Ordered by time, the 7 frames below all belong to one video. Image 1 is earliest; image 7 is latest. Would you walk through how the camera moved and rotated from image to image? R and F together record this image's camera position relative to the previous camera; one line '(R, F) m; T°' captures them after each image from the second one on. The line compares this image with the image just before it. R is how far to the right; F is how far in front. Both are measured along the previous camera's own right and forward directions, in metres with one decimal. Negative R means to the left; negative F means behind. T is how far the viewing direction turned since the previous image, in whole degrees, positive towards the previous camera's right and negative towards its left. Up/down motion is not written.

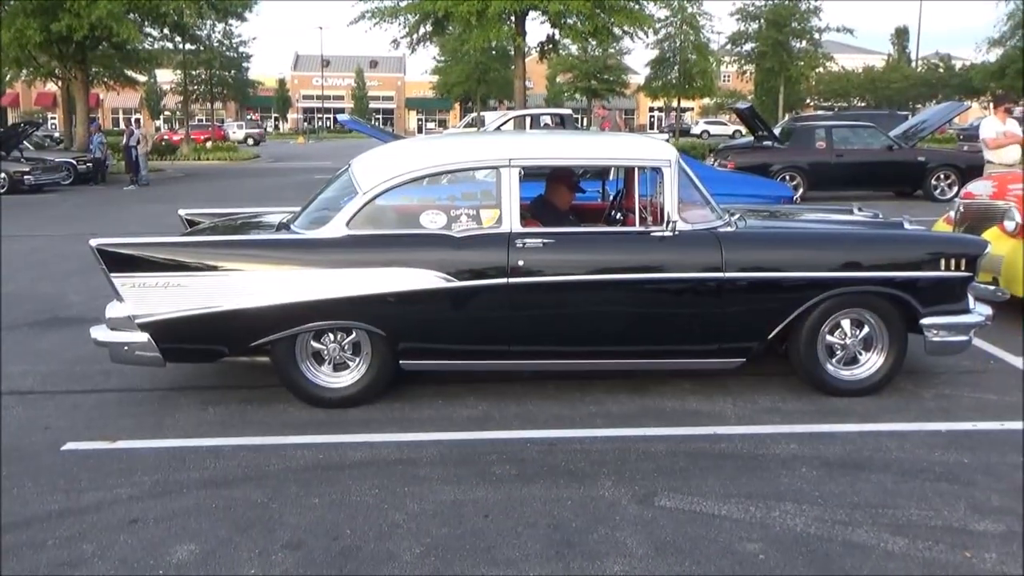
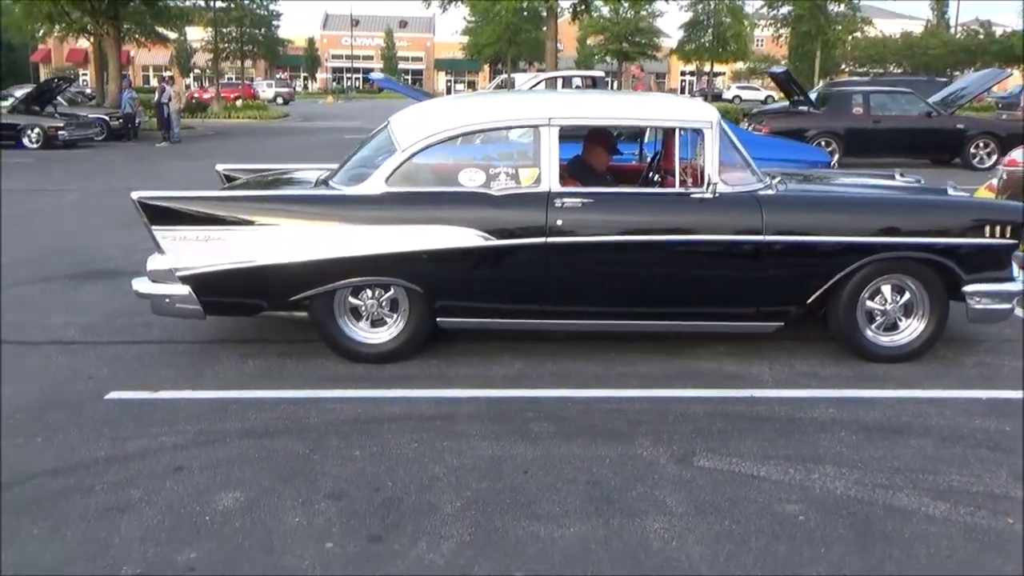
(-0.1, 0.0) m; -1°
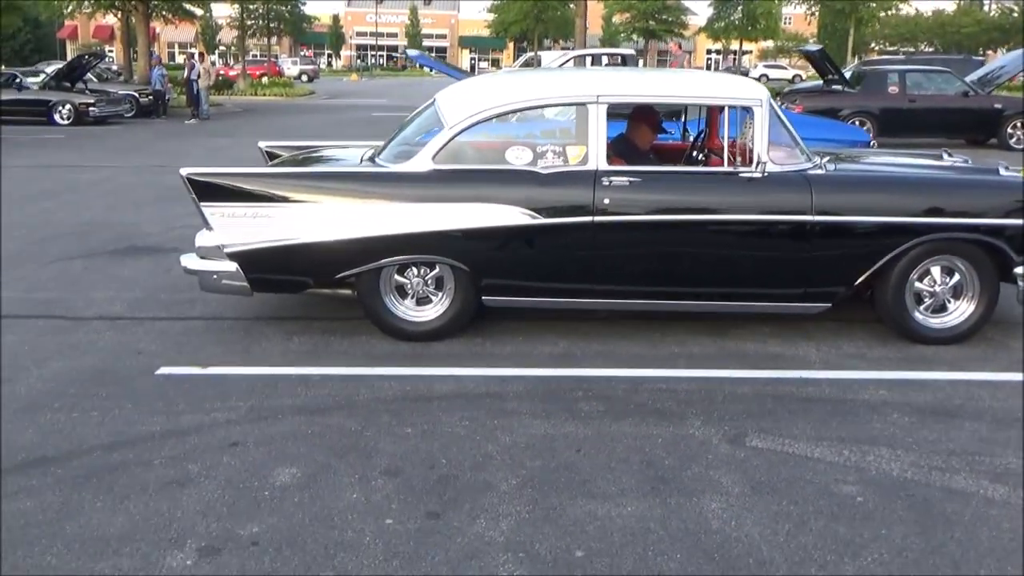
(-0.1, 0.0) m; -1°
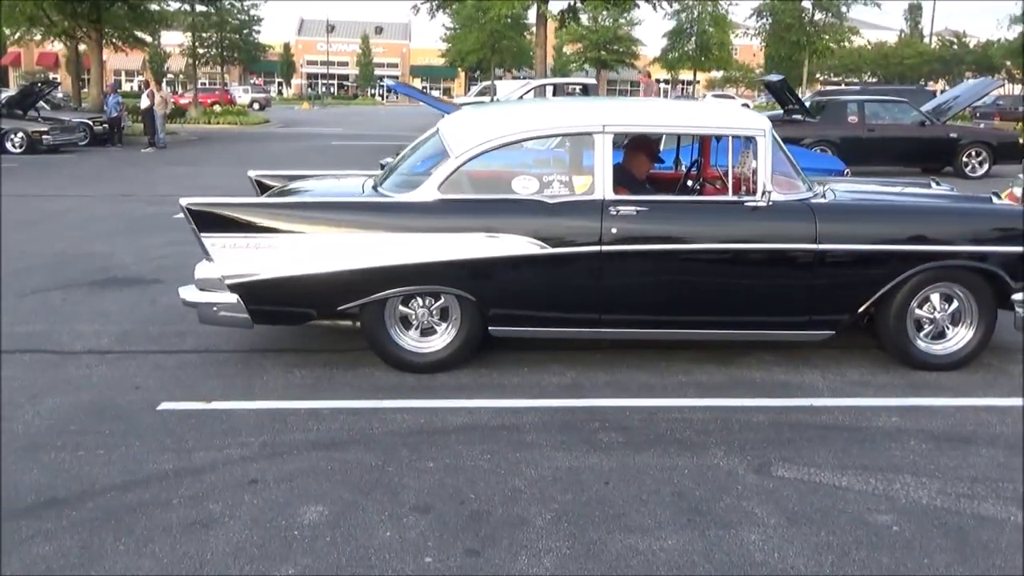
(-0.3, +0.1) m; +3°
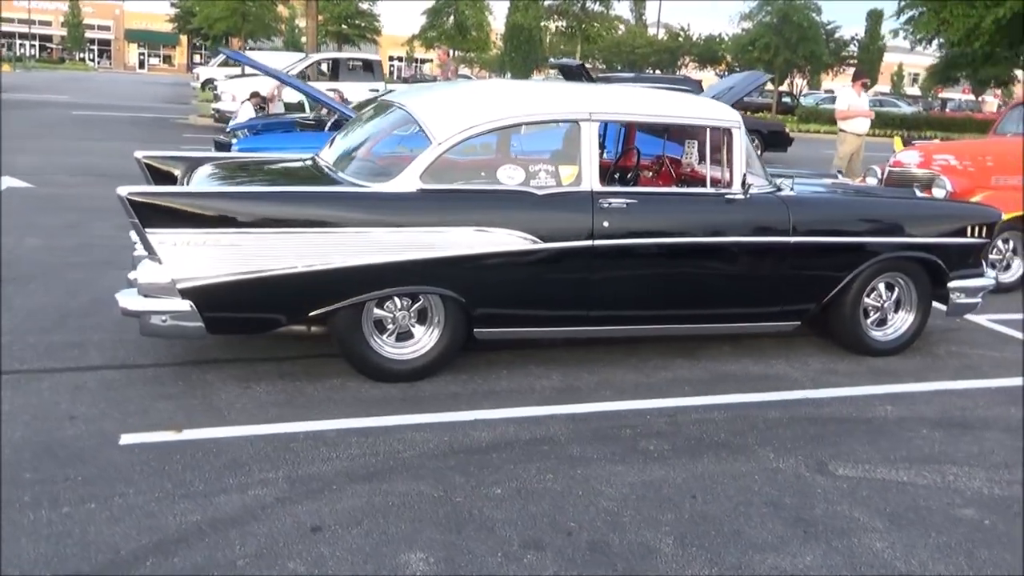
(-1.4, +0.6) m; +16°
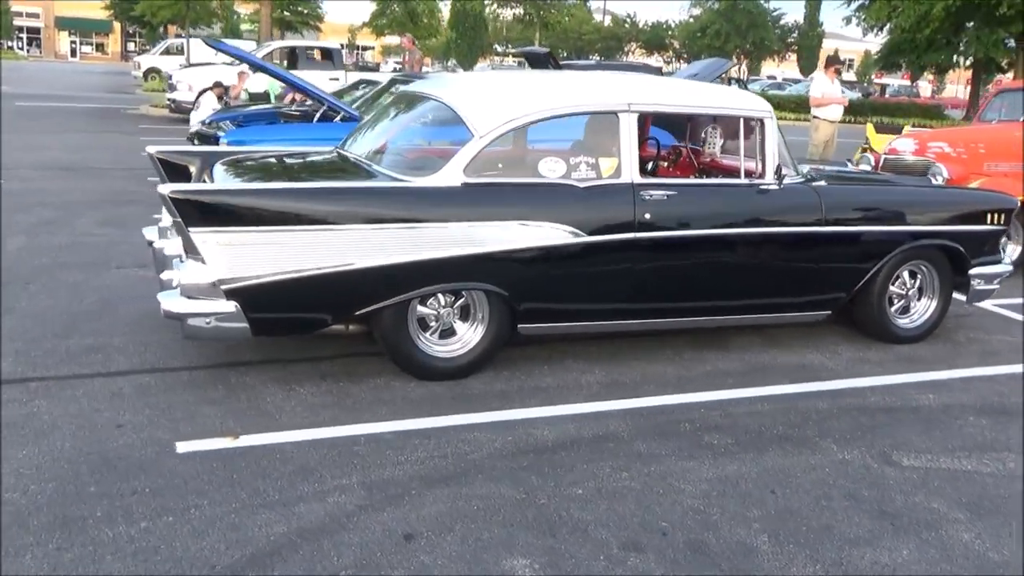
(-0.5, +0.1) m; +3°
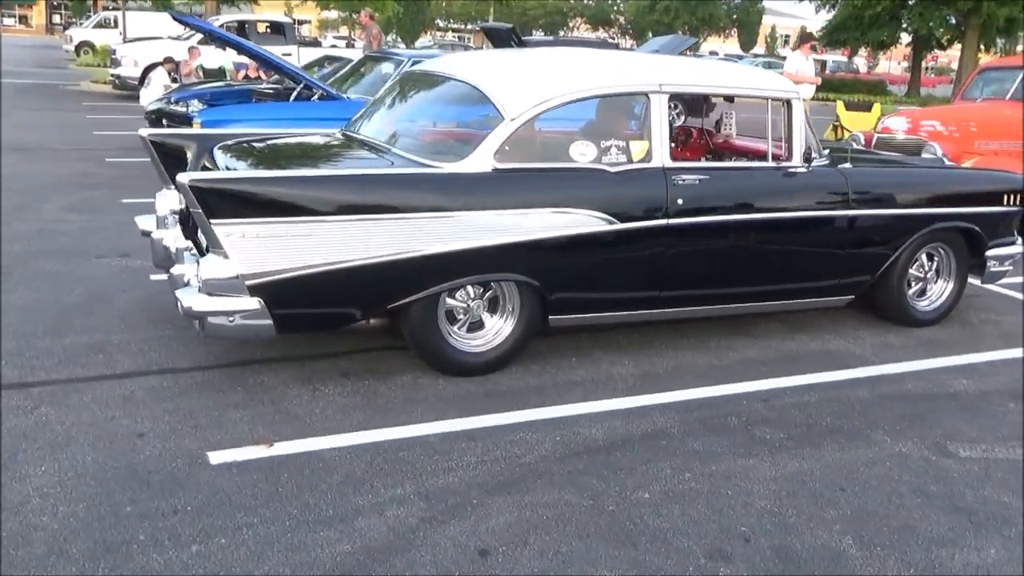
(-0.4, +0.2) m; +4°
